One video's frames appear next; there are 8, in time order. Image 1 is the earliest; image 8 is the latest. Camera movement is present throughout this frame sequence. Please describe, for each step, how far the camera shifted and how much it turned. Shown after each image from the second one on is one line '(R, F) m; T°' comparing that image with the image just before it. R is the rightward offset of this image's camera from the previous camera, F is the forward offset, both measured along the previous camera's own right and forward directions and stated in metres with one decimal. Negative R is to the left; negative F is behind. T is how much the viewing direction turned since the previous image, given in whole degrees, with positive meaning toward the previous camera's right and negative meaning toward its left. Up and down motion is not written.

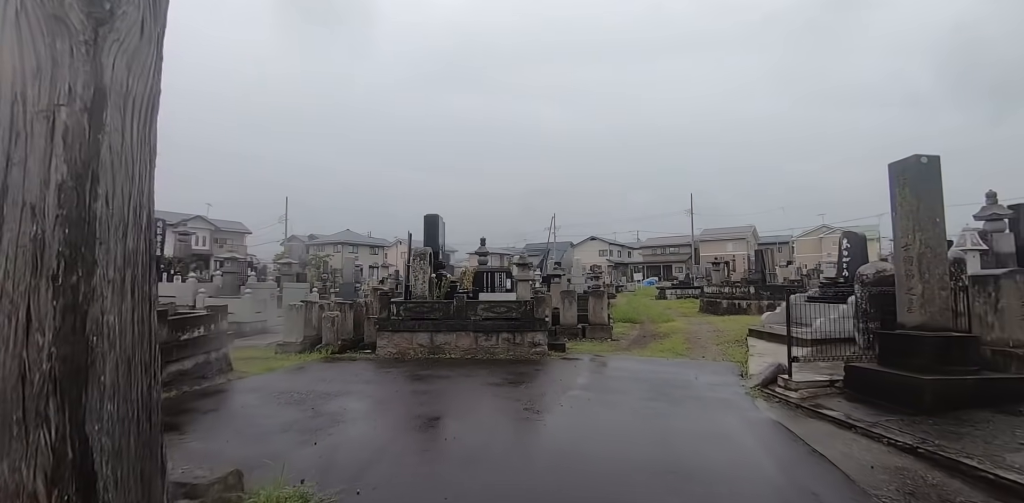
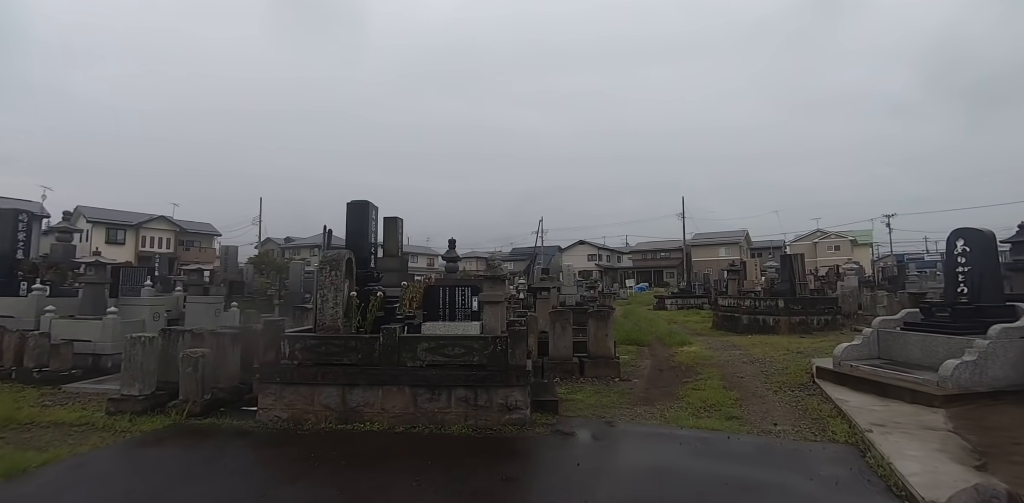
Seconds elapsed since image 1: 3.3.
(+0.3, +3.5) m; +1°
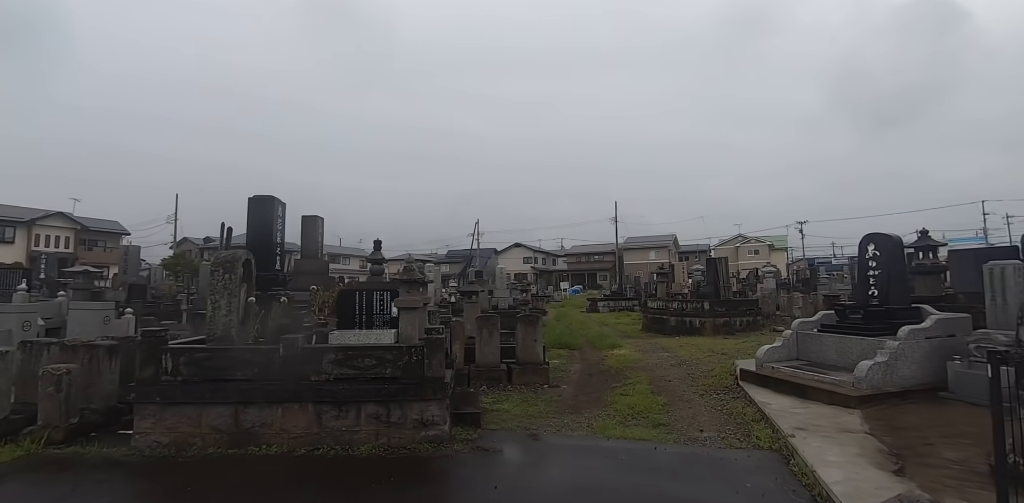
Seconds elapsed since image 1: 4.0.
(+0.2, +0.4) m; +7°
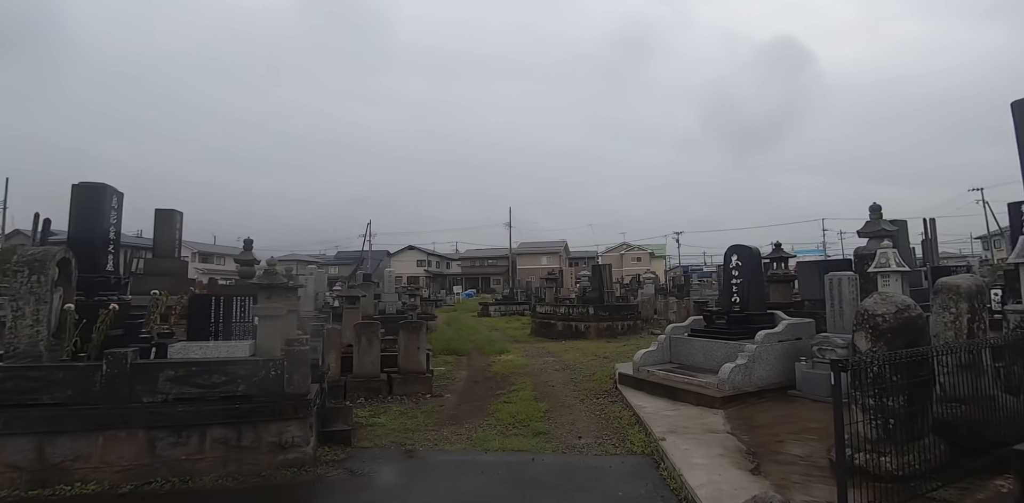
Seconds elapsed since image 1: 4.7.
(+0.2, +0.2) m; +12°
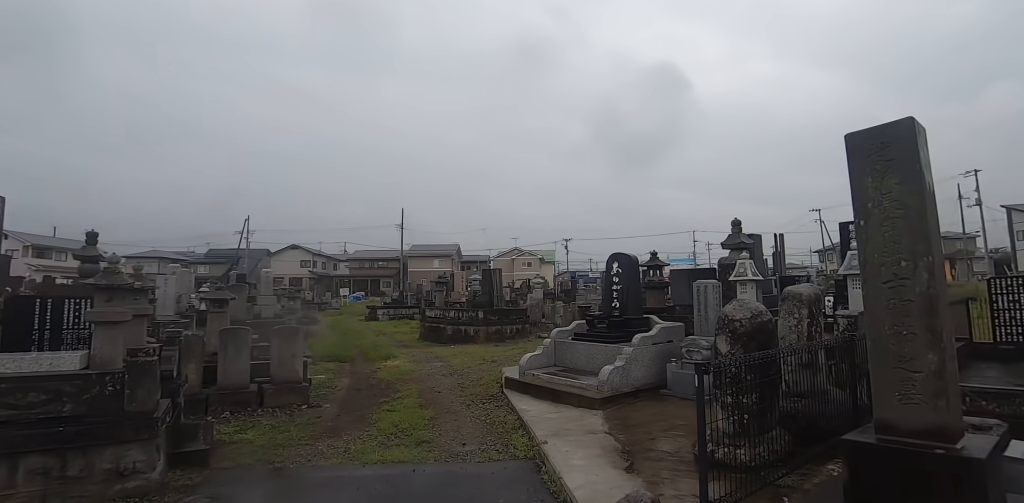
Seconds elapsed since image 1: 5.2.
(+0.1, +0.1) m; +12°
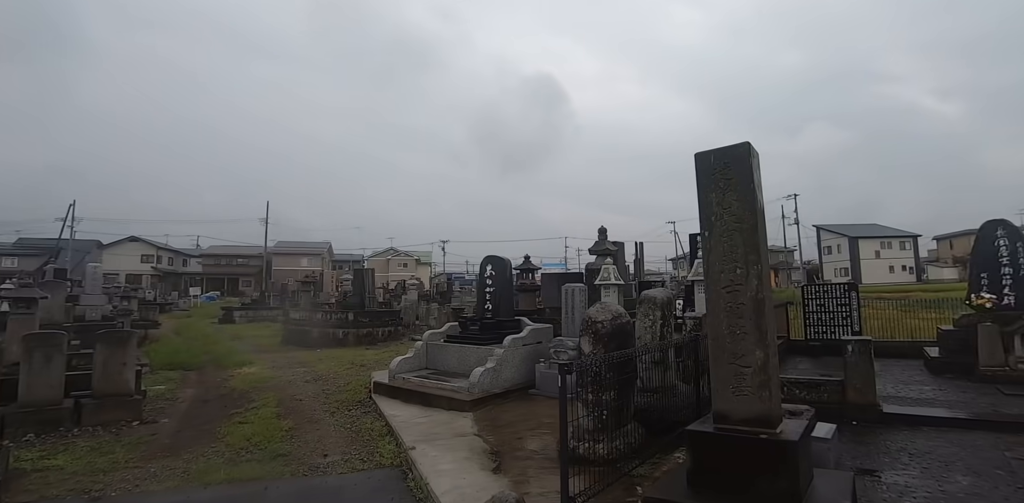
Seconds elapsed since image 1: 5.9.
(0.0, 0.0) m; +13°
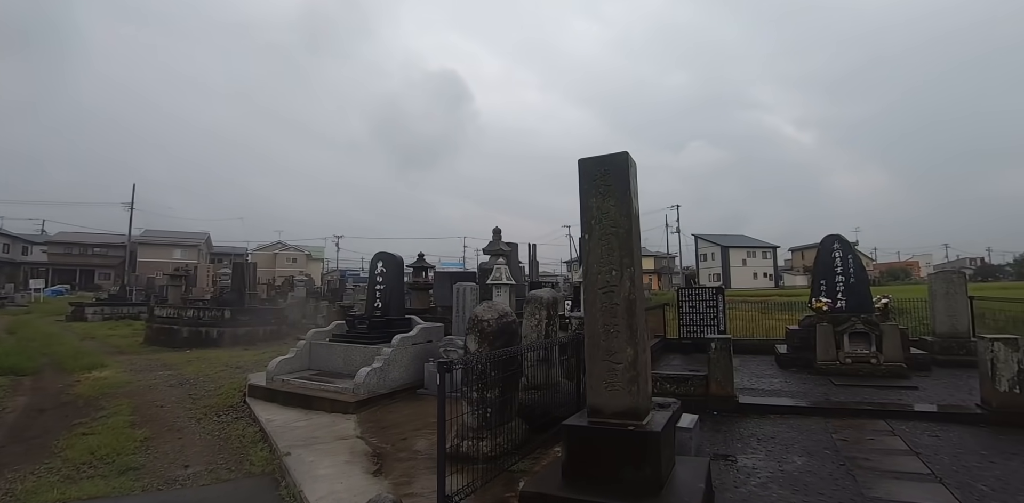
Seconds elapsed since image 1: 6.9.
(+0.1, 0.0) m; +11°
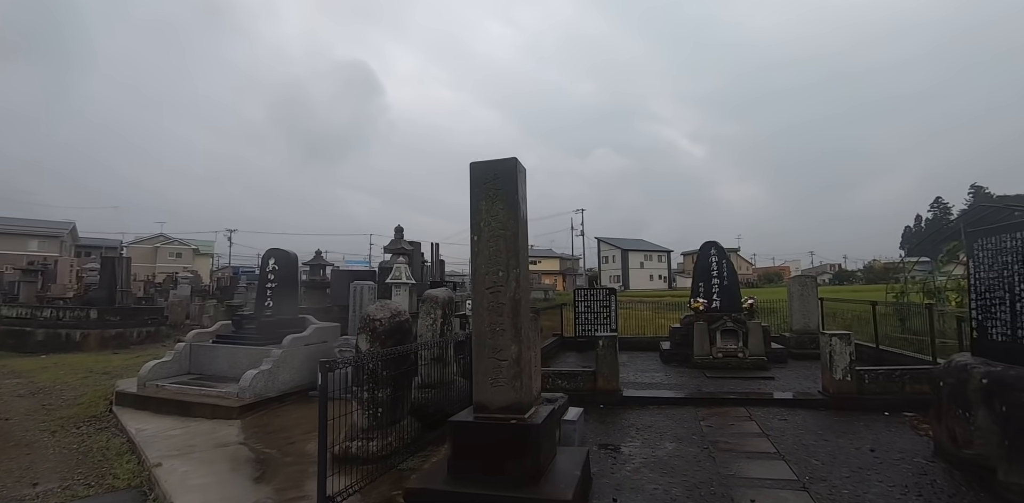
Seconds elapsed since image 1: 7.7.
(+0.1, -0.1) m; +10°
